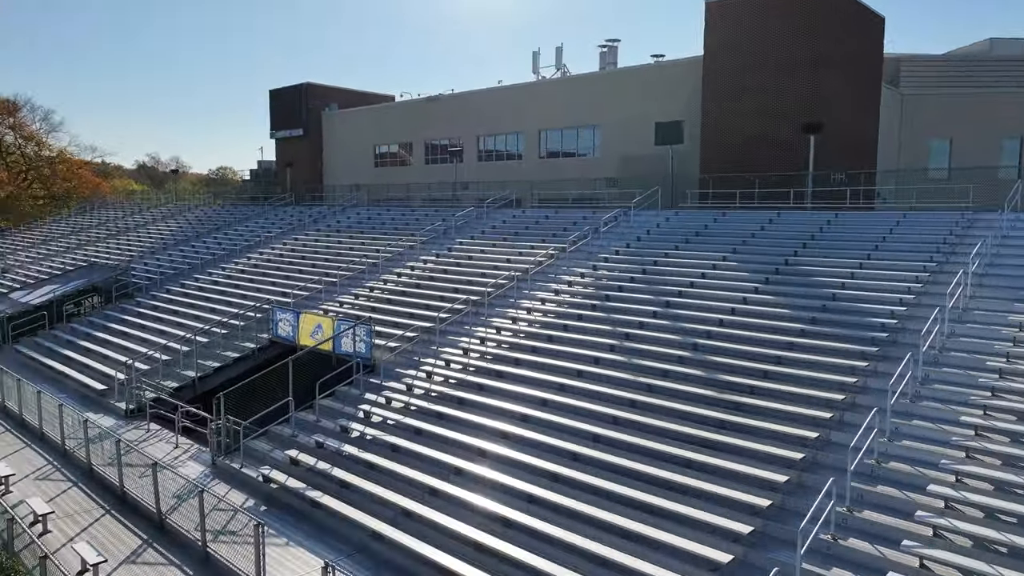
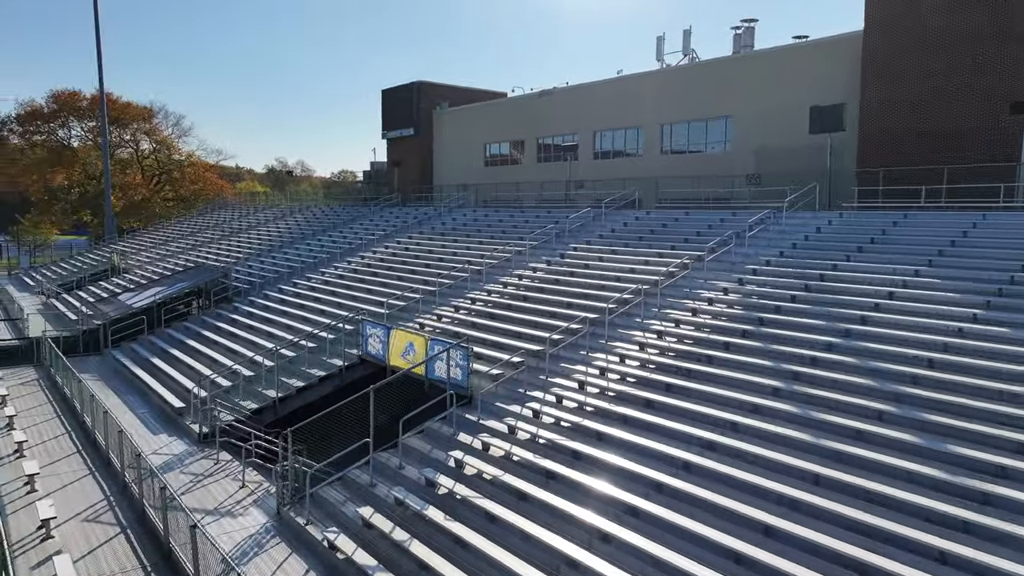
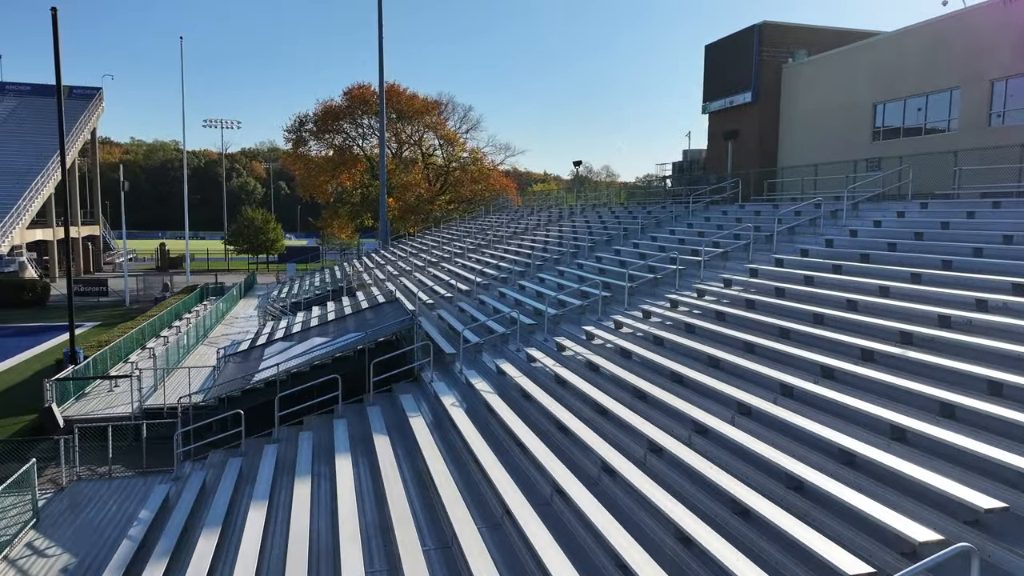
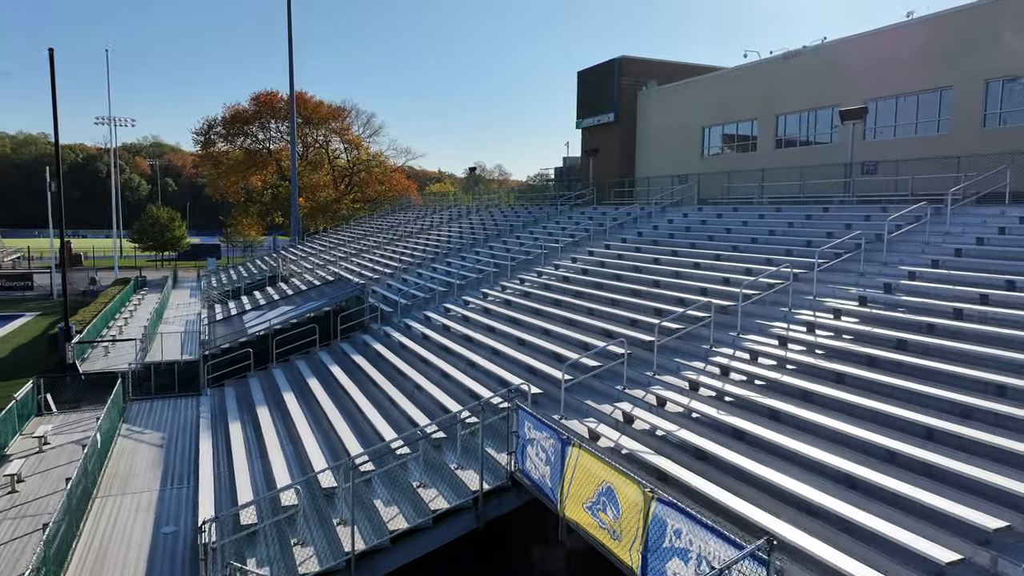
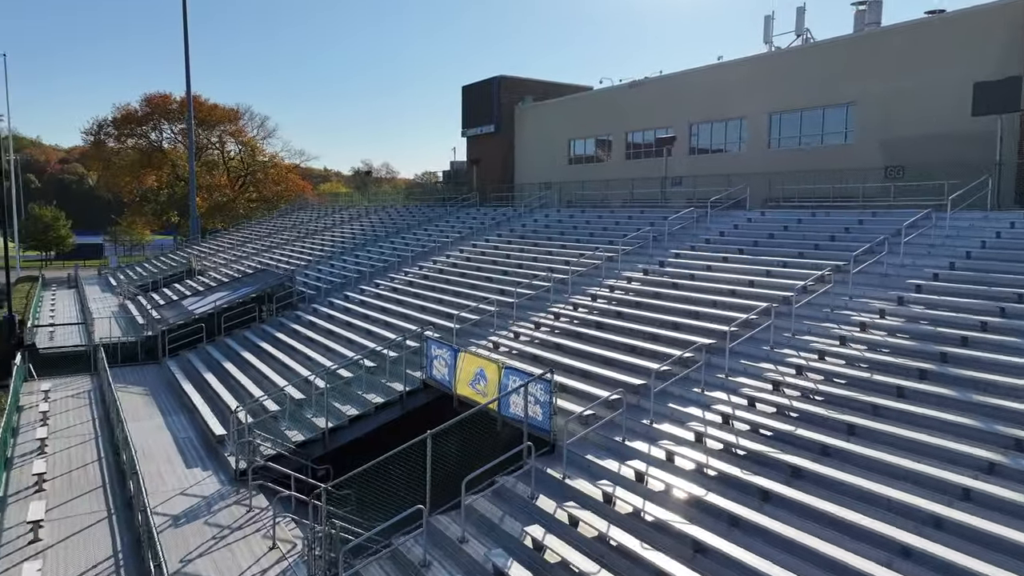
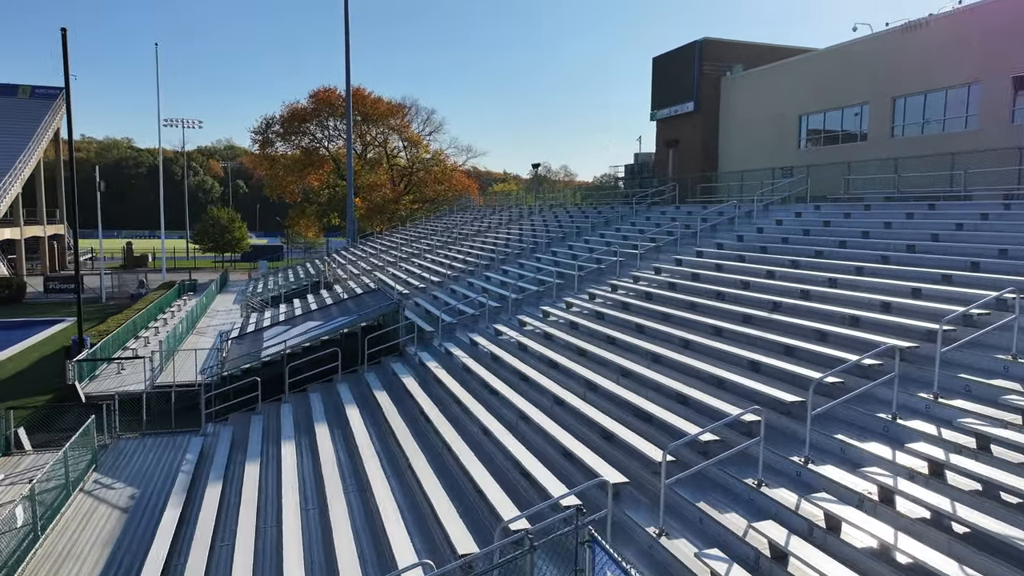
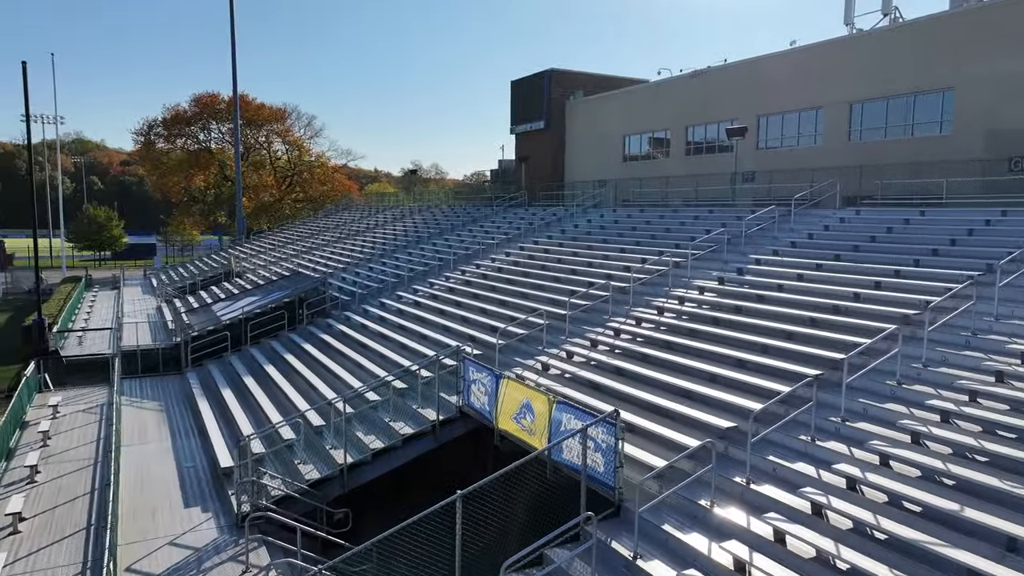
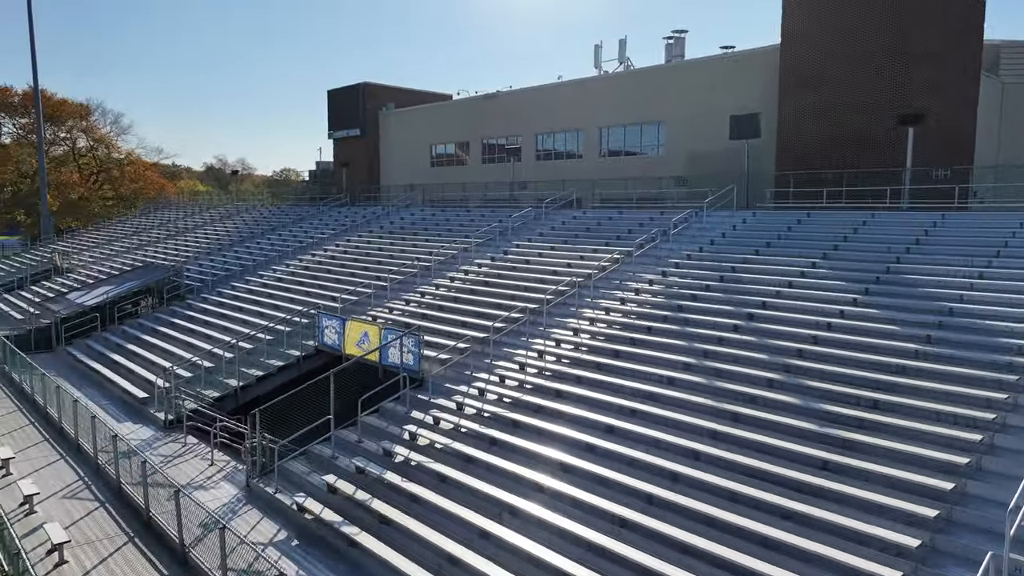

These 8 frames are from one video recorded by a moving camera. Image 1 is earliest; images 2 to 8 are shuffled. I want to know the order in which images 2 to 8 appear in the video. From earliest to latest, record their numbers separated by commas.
8, 2, 5, 7, 4, 6, 3
